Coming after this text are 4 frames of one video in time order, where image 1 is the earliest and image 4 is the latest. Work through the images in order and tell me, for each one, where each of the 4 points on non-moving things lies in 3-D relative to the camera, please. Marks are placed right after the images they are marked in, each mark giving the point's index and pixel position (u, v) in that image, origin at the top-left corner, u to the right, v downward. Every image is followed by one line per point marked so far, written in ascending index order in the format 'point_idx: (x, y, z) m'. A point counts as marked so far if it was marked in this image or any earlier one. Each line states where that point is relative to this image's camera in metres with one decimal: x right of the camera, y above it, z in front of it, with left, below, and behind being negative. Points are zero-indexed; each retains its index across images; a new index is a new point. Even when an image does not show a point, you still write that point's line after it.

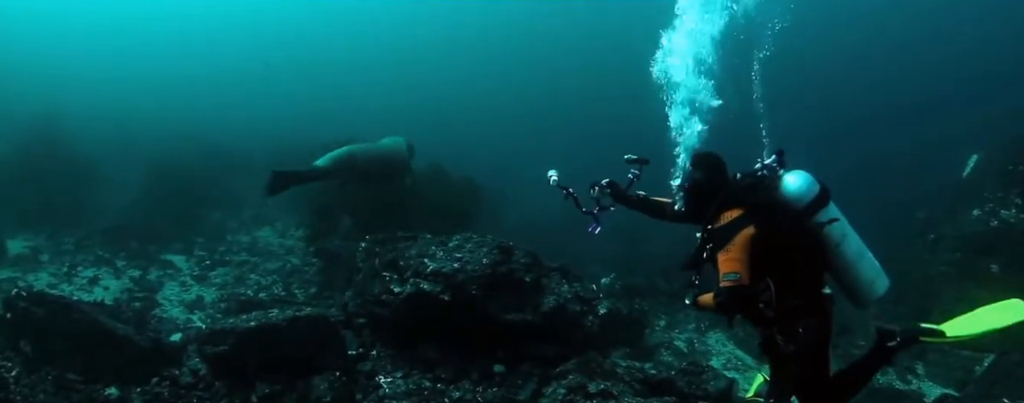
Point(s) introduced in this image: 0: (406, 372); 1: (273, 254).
0: (-1.2, -1.9, +6.4) m
1: (-4.5, -0.9, +10.3) m
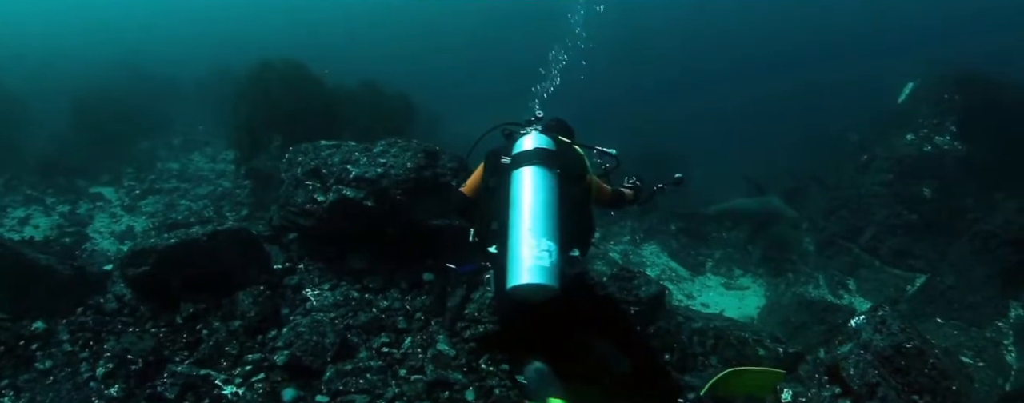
0: (-2.0, -0.9, +6.2) m
1: (-5.4, +0.3, +9.9) m
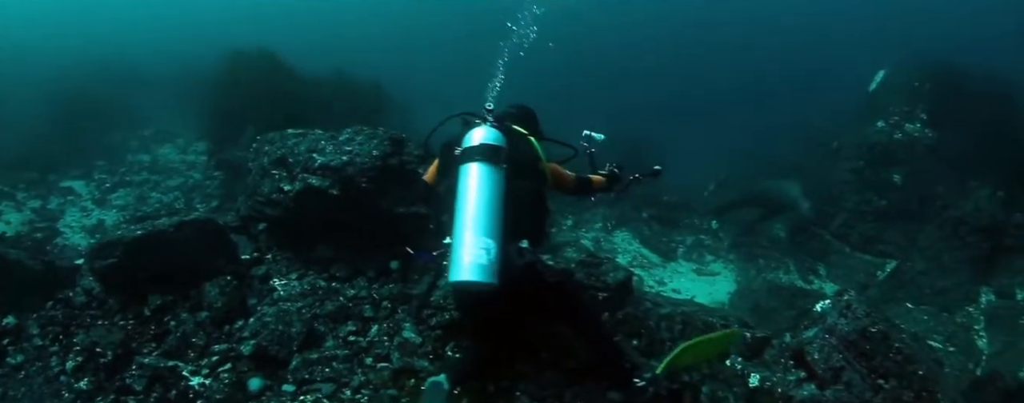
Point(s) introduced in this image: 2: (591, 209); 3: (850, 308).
0: (-2.3, -0.8, +6.1) m
1: (-5.8, +0.5, +9.8) m
2: (+1.2, -0.2, +9.3) m
3: (+3.3, -1.0, +5.5) m
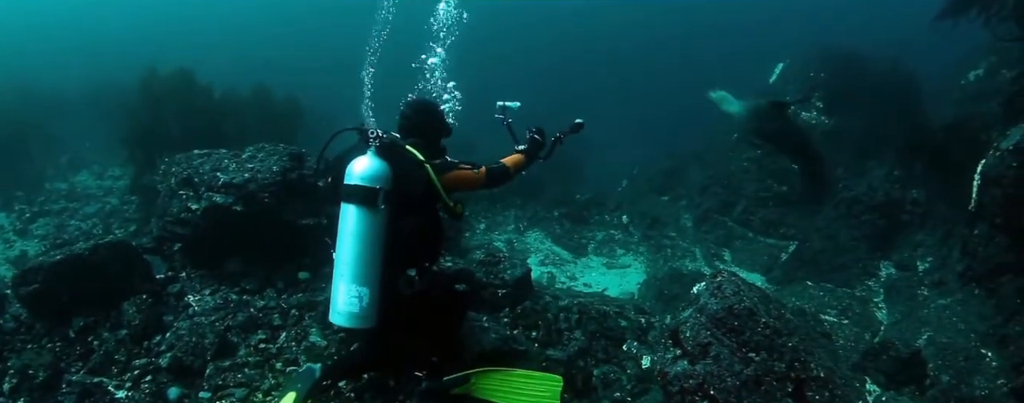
0: (-3.4, -1.0, +6.4) m
1: (-7.1, +0.1, +10.0) m
2: (-0.1, -0.1, +9.7) m
3: (+2.2, -0.9, +5.9) m
